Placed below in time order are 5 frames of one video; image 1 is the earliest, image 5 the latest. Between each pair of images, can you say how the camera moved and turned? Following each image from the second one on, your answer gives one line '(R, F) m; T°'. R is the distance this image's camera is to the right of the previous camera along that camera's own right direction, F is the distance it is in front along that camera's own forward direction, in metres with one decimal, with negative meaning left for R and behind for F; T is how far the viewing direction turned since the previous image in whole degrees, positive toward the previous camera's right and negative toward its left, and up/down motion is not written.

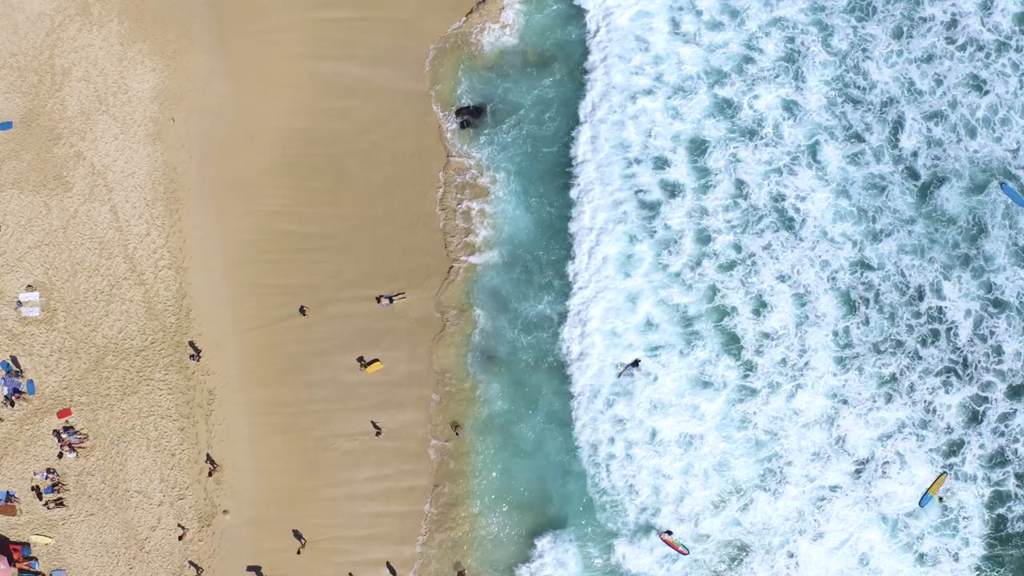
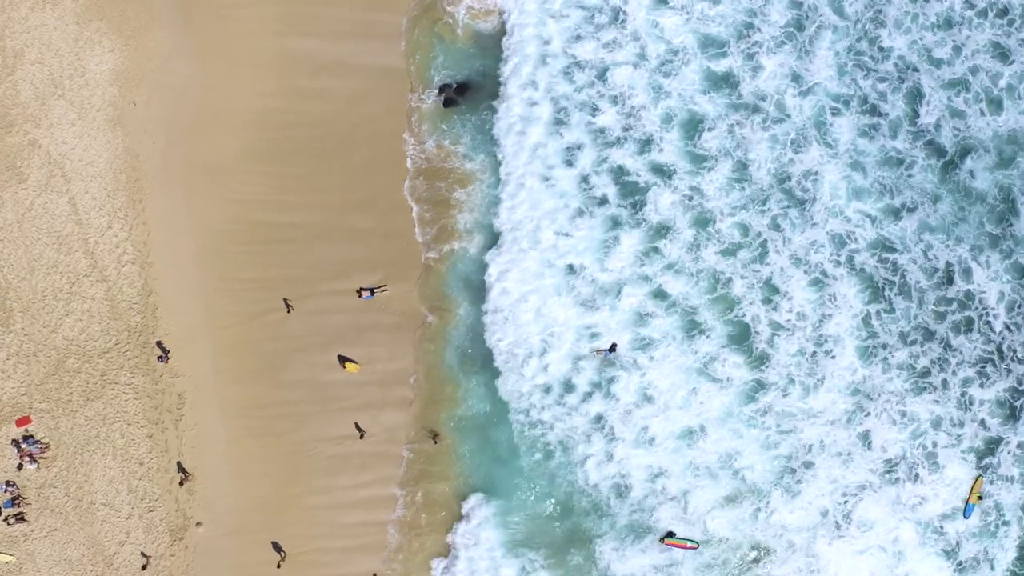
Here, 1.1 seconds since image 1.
(+0.5, +1.6) m; -1°
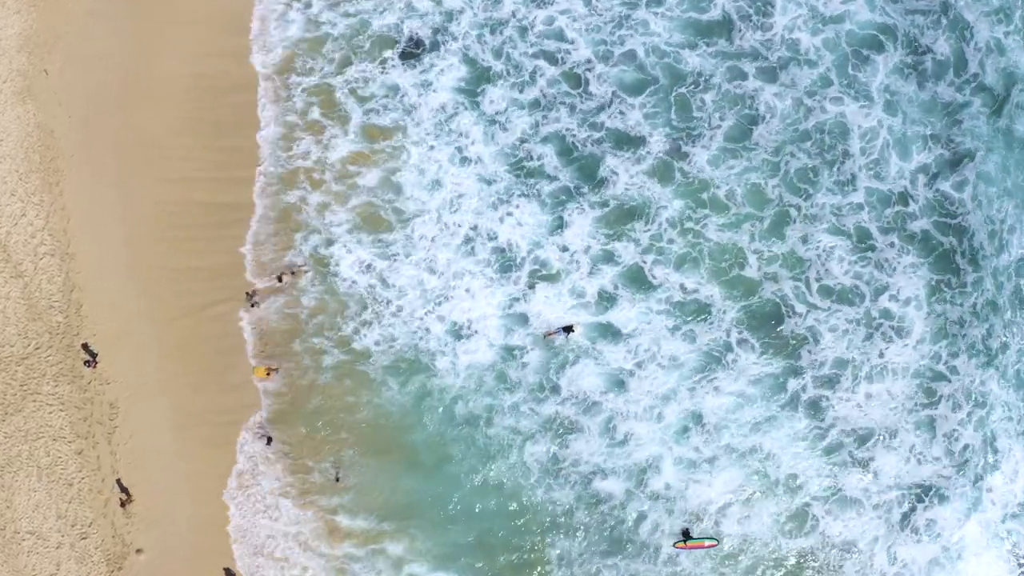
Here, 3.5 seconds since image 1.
(+1.1, +2.8) m; -2°
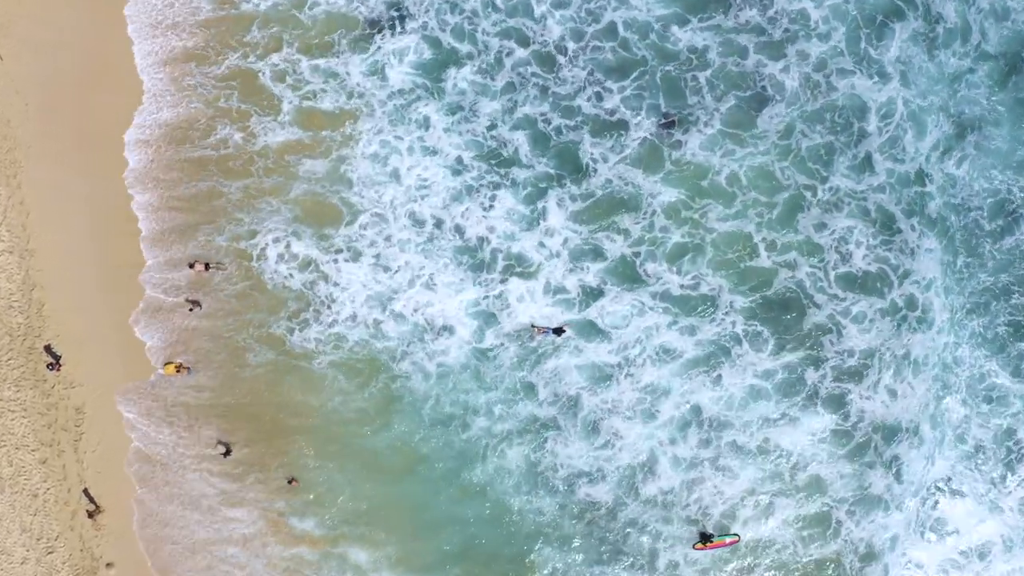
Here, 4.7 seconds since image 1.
(+0.4, +1.1) m; -1°
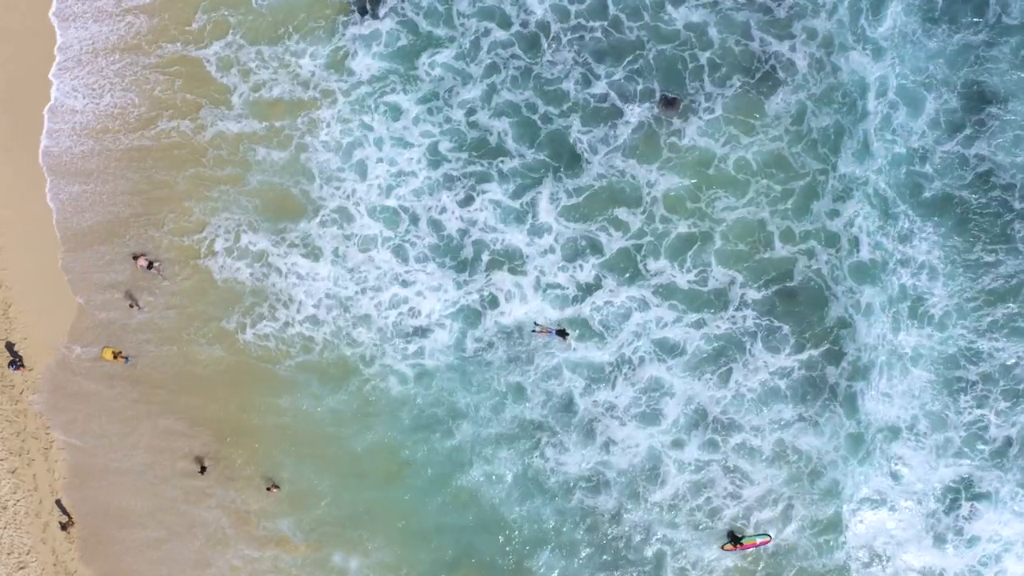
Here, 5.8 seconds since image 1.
(+0.2, +1.0) m; 0°
